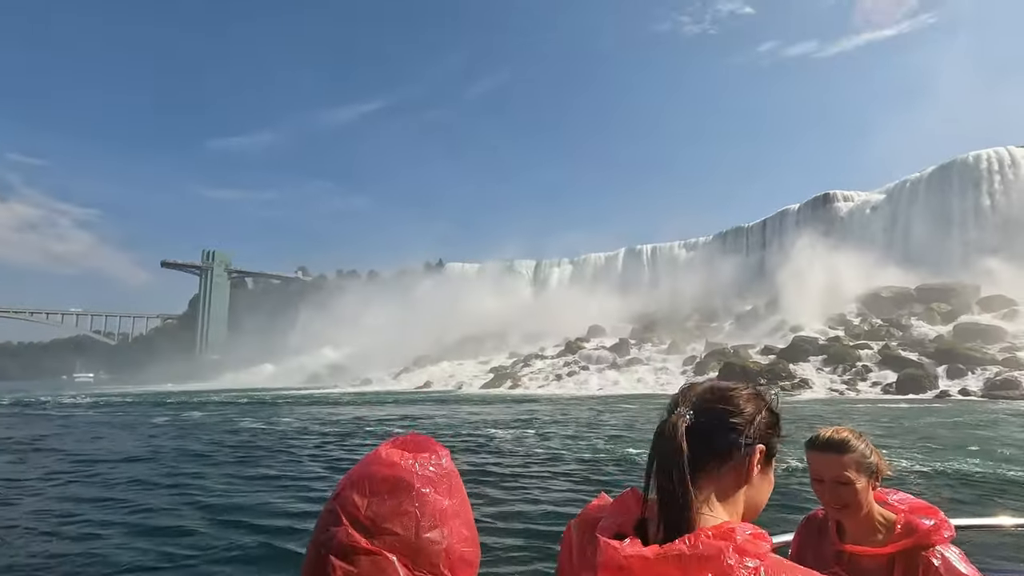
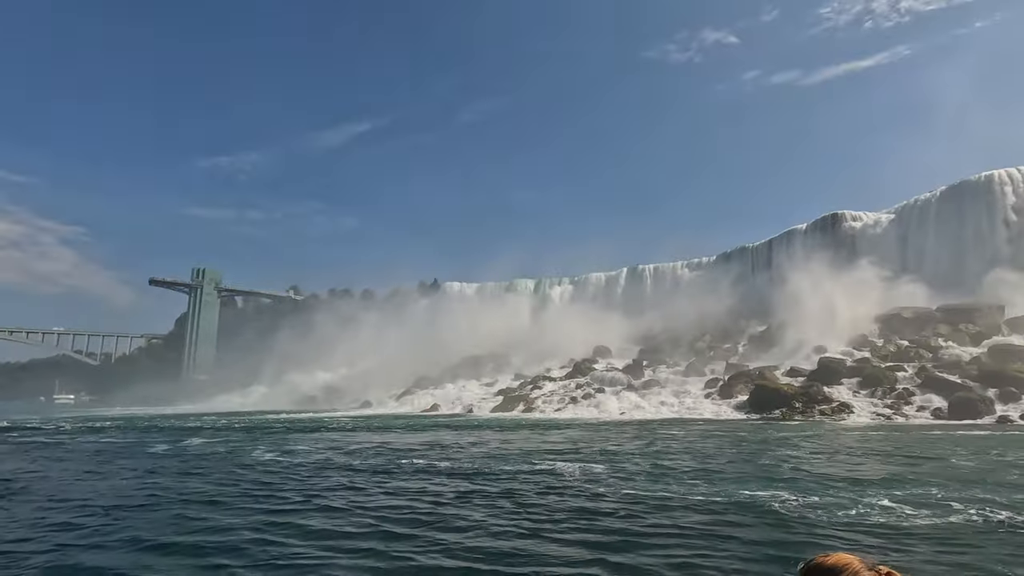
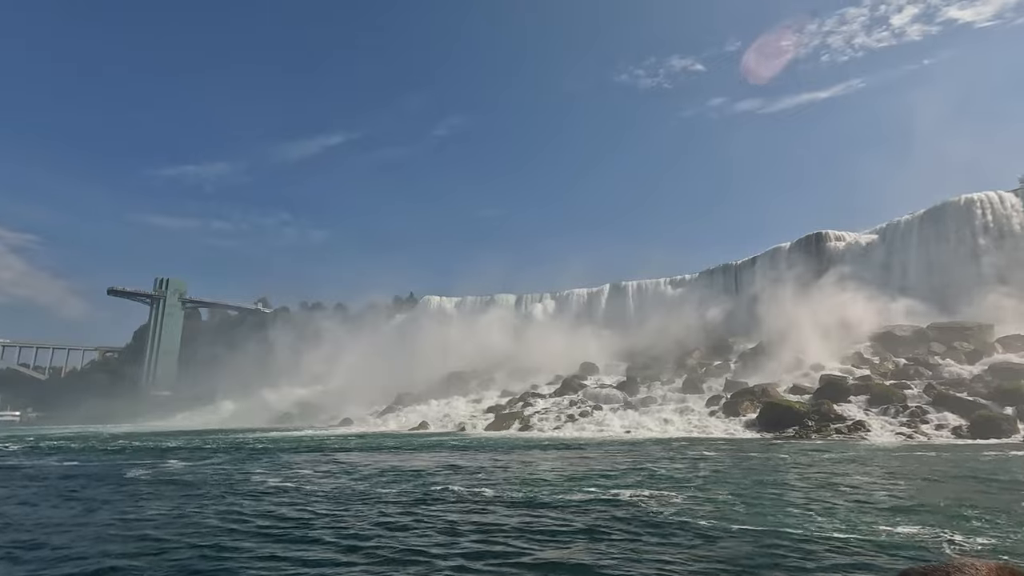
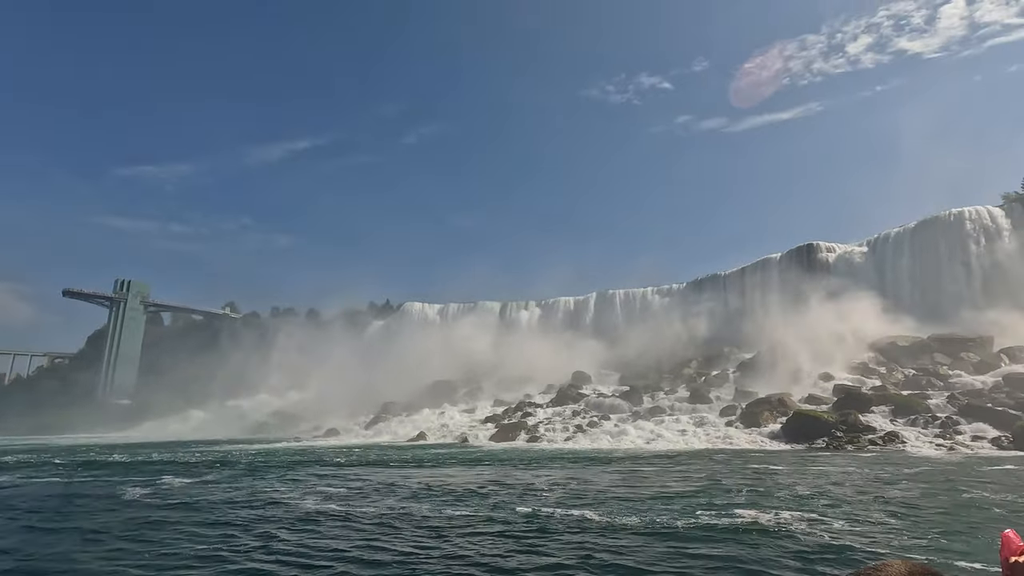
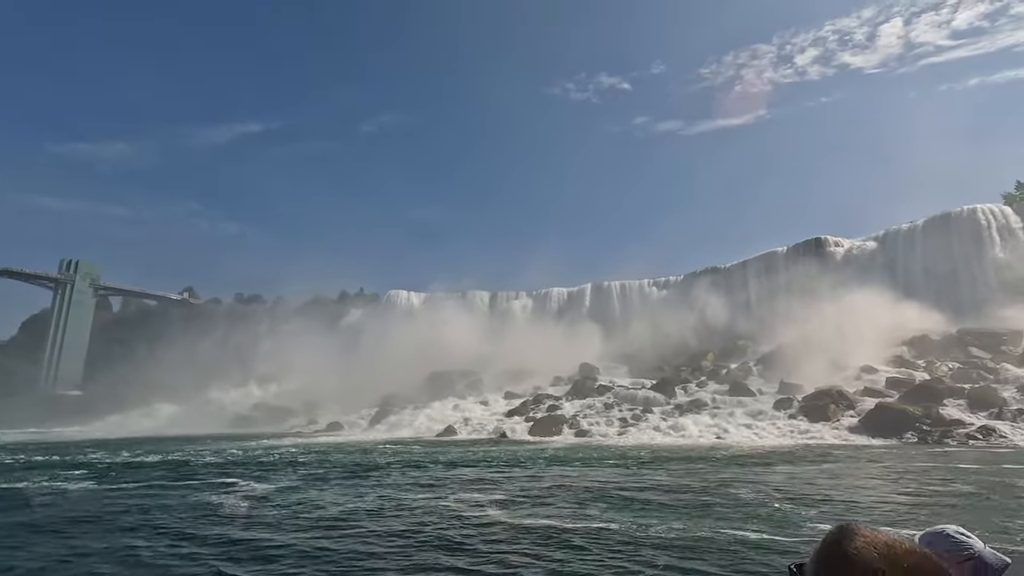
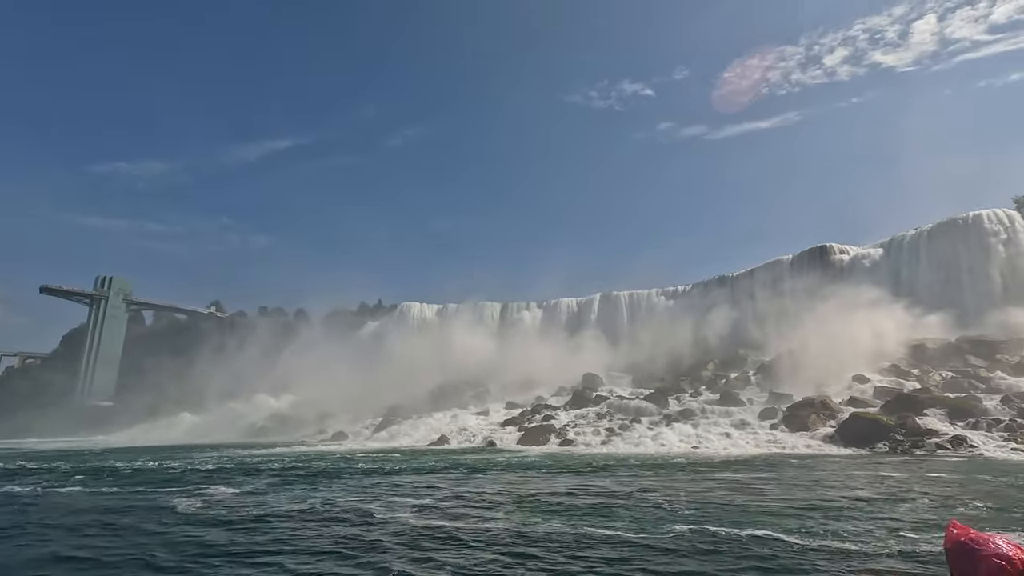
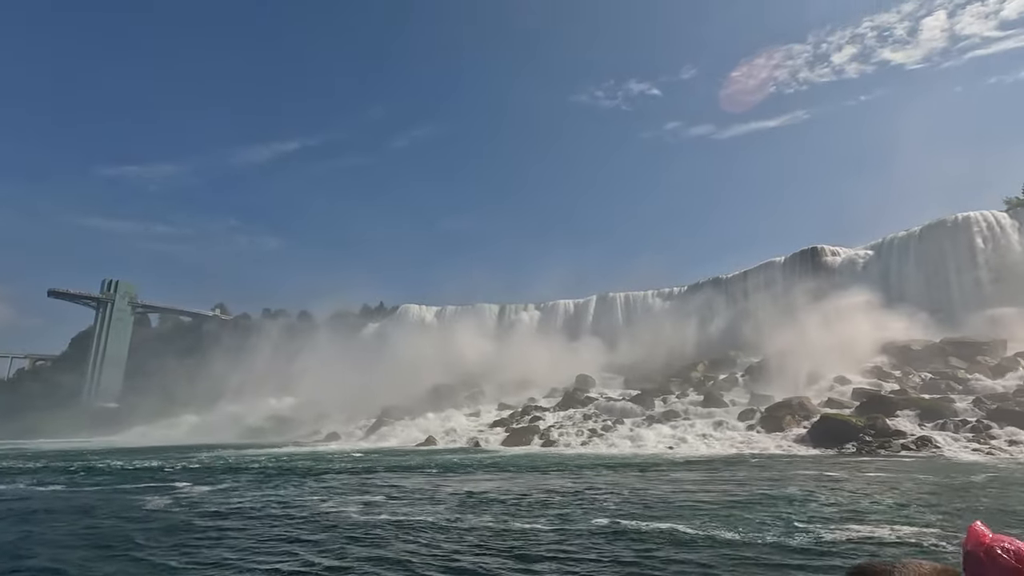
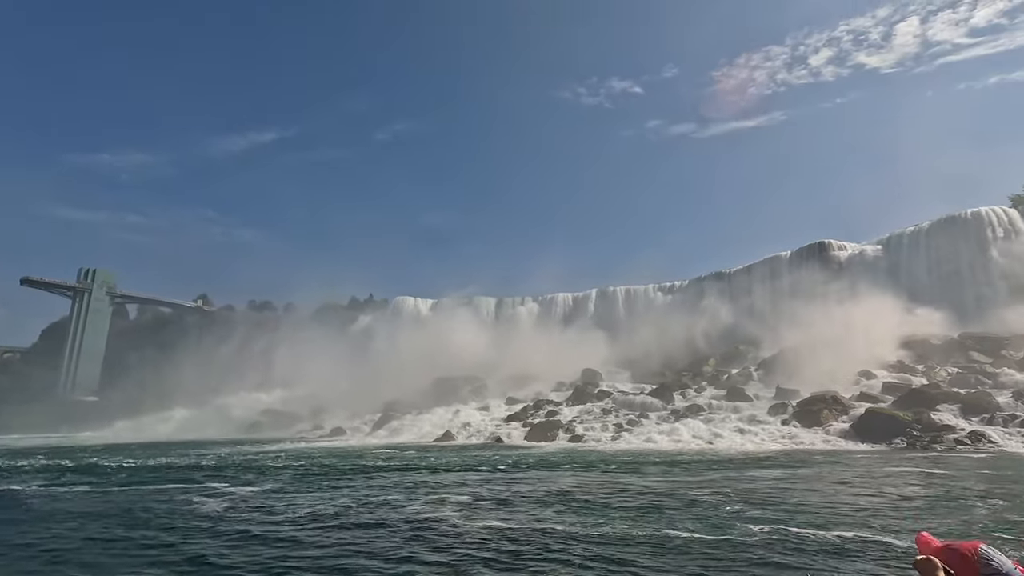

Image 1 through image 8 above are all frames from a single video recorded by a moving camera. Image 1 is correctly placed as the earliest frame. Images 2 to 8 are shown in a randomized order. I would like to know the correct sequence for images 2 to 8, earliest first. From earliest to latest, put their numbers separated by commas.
2, 3, 4, 7, 6, 8, 5
